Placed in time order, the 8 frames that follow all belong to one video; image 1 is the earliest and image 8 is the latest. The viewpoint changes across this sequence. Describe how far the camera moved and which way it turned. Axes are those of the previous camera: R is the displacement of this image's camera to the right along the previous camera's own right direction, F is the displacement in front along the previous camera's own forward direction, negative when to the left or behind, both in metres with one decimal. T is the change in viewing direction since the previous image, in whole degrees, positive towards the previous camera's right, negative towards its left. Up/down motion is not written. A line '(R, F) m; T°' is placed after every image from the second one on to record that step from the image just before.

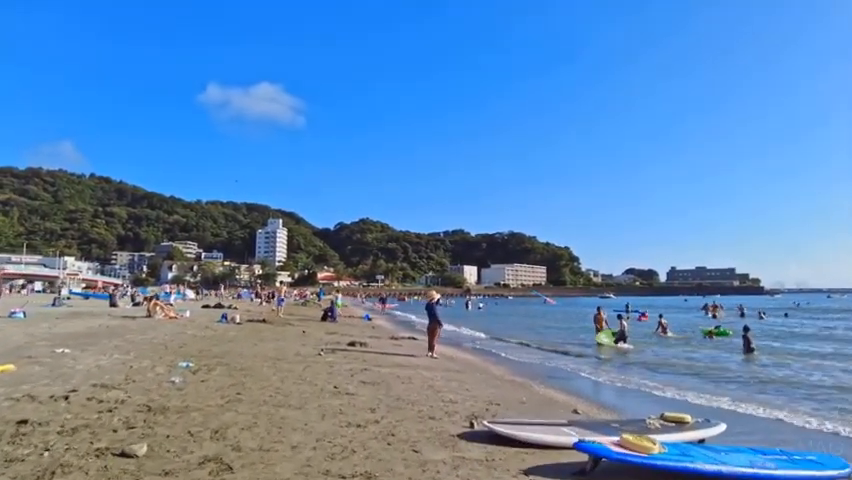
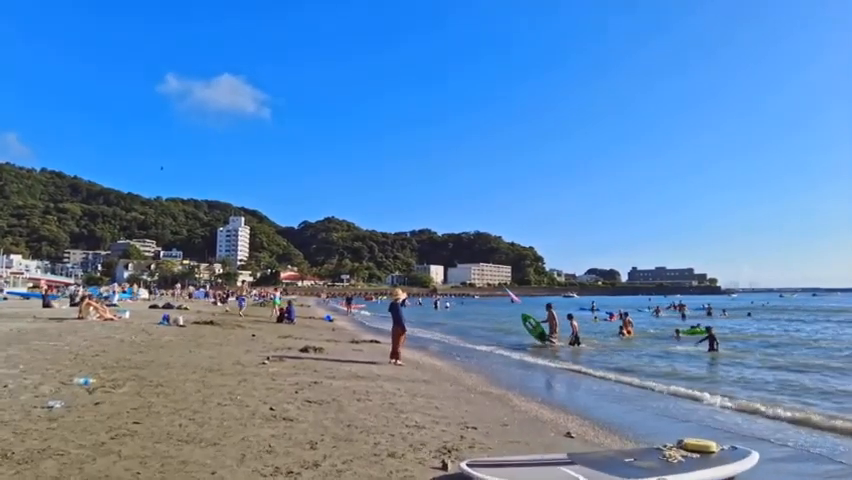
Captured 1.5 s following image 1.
(+0.1, +2.1) m; +3°
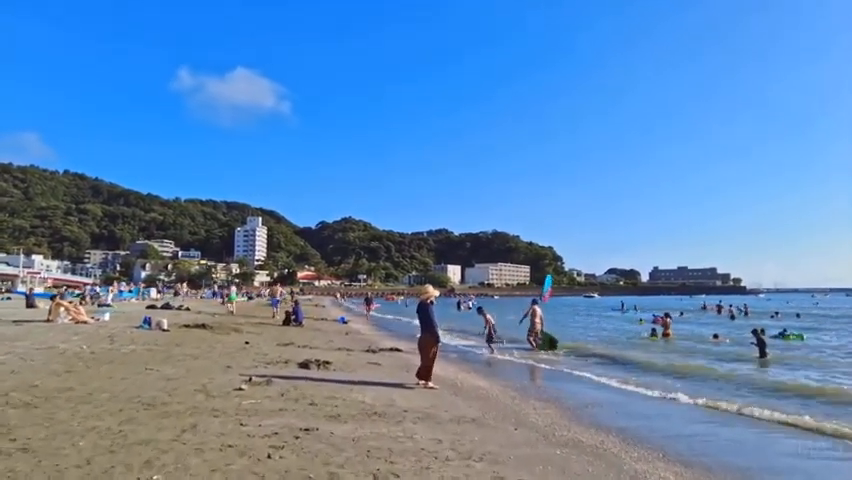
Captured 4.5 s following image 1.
(-0.5, +4.5) m; -2°
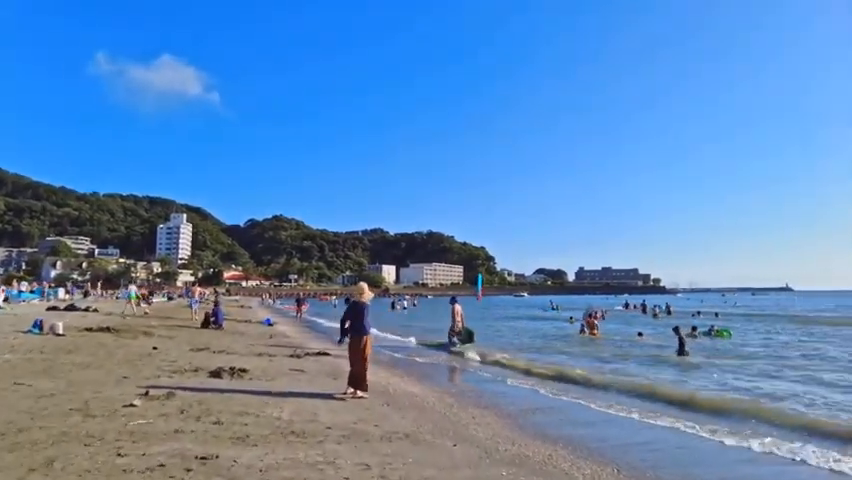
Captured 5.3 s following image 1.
(0.0, +1.2) m; +6°
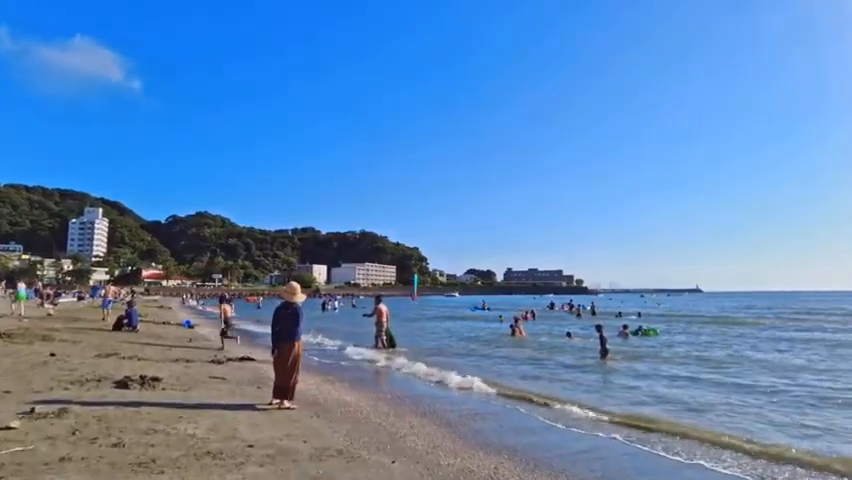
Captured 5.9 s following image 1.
(-0.1, +0.8) m; +6°
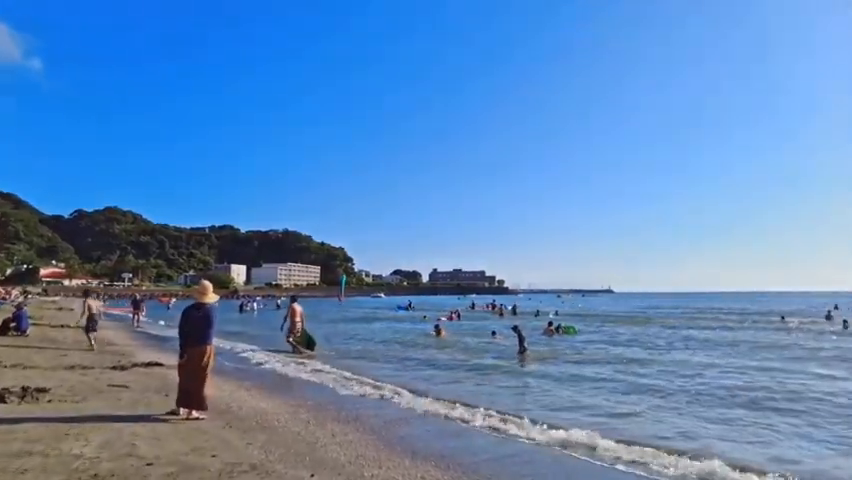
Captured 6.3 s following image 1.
(0.0, +0.5) m; +7°
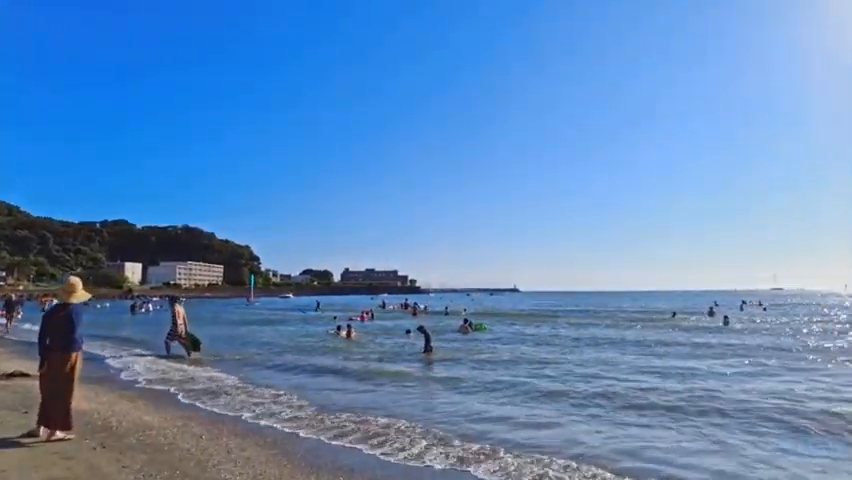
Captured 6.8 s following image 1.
(0.0, +0.8) m; +8°
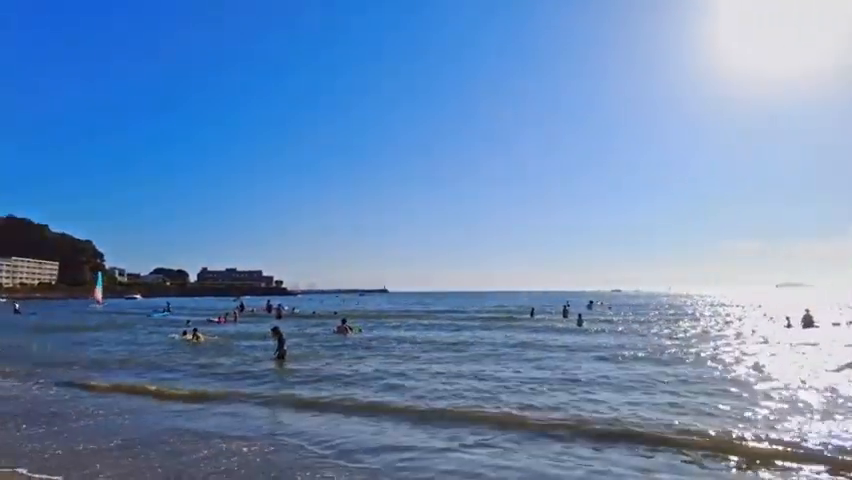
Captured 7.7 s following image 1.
(0.0, +1.6) m; +12°
